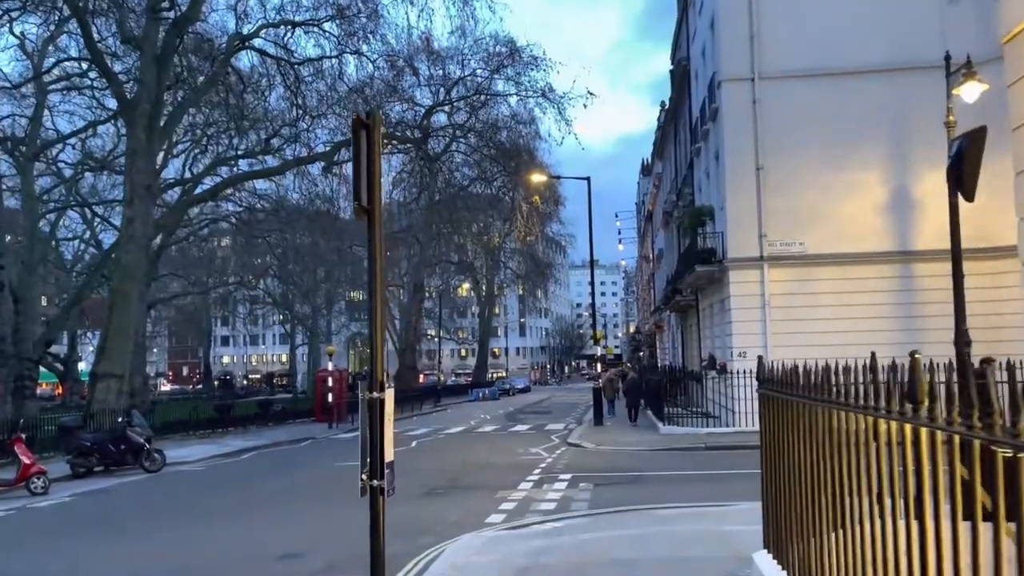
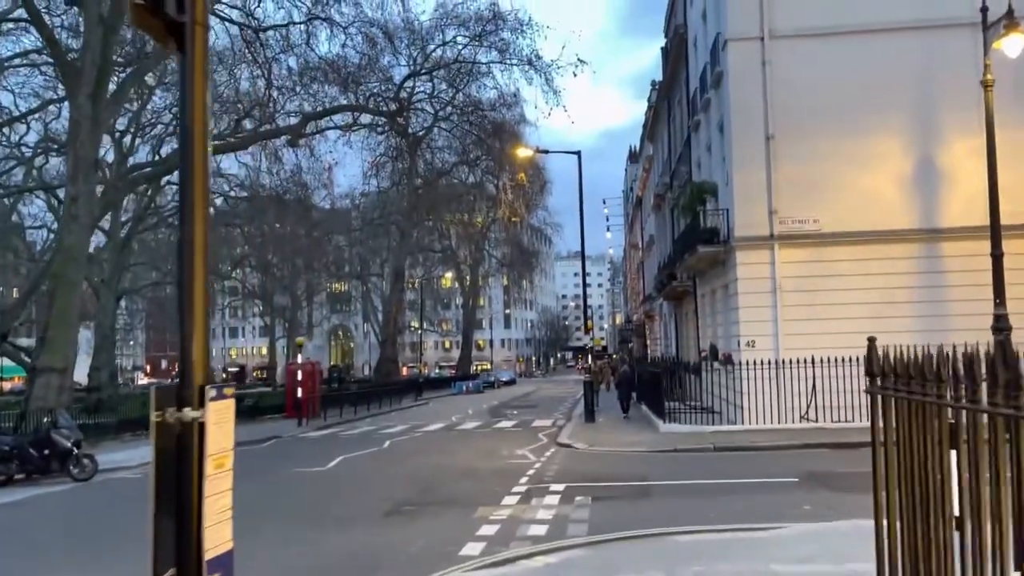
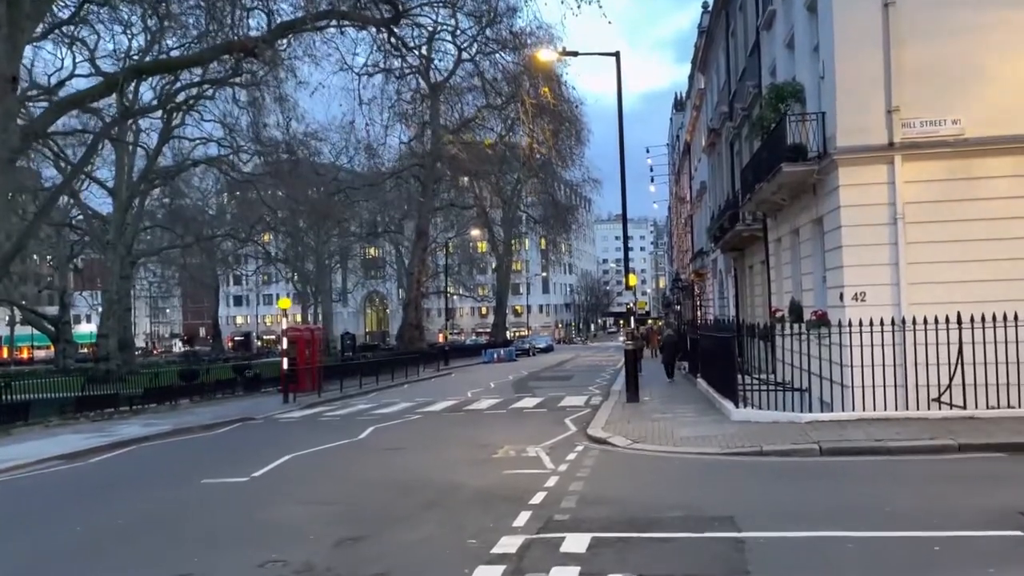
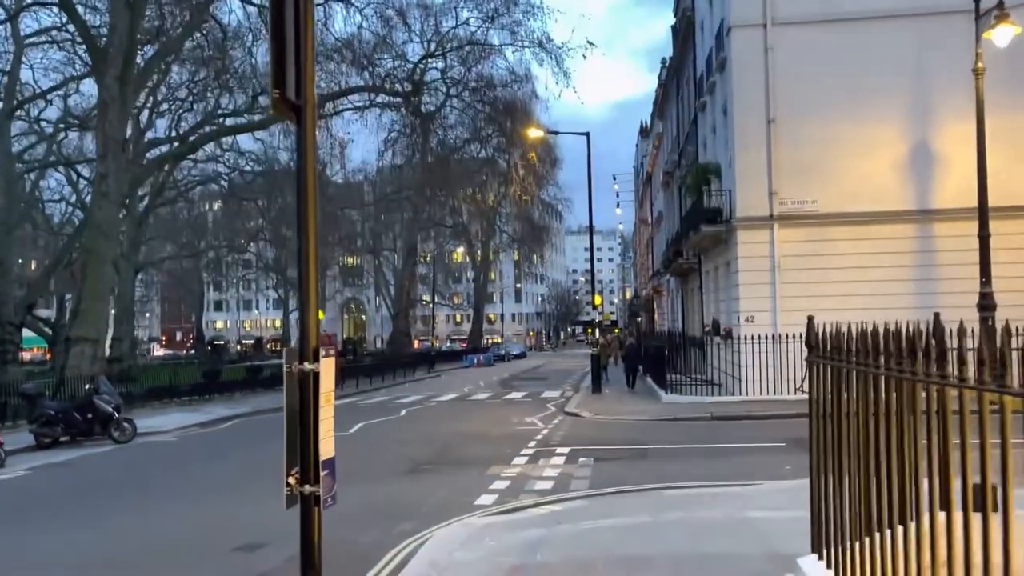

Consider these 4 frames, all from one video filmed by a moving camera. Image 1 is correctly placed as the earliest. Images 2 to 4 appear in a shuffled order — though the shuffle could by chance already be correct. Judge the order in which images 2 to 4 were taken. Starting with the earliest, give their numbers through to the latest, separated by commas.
4, 2, 3
